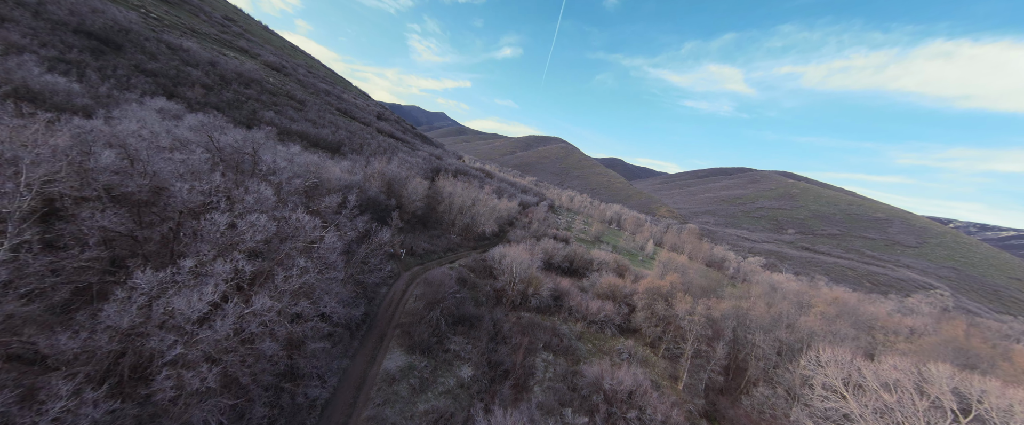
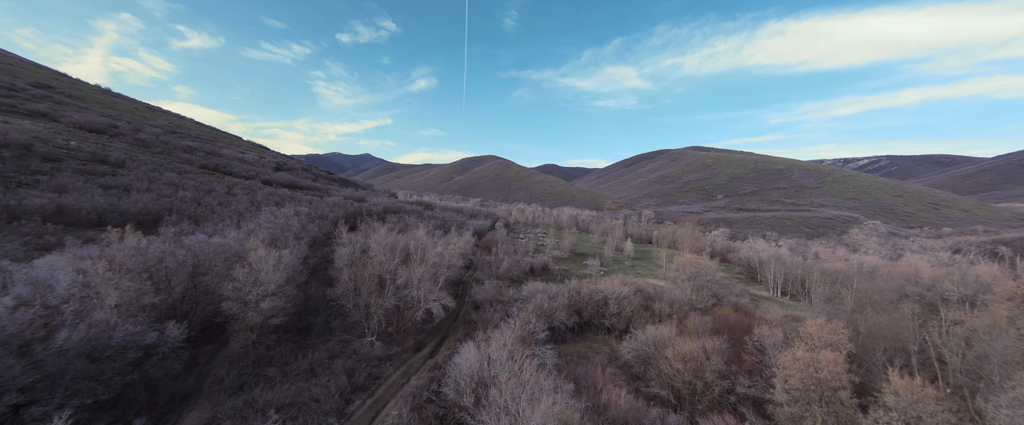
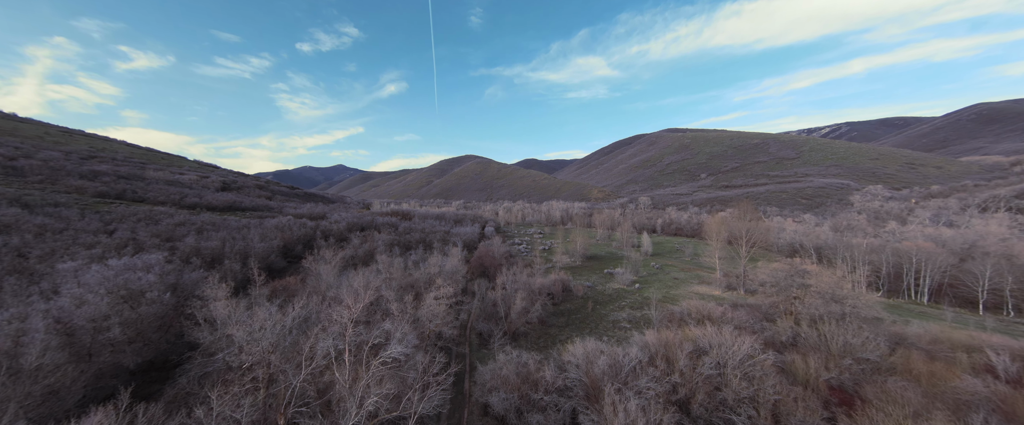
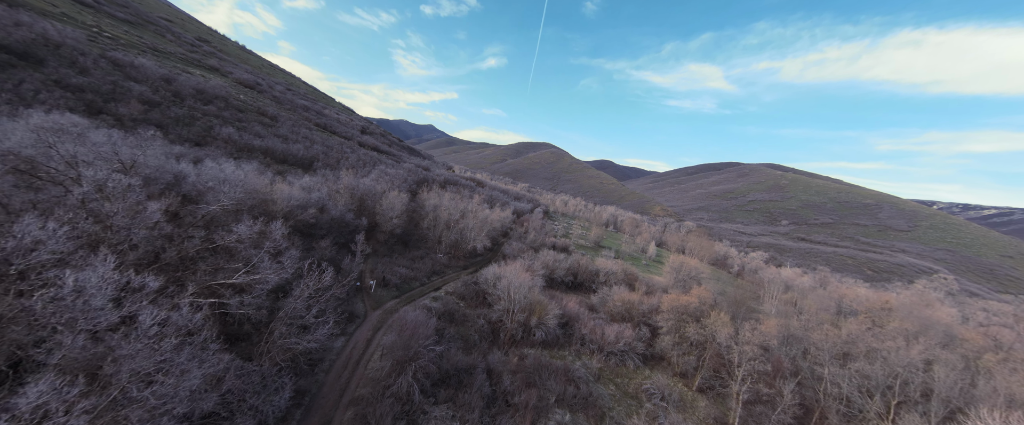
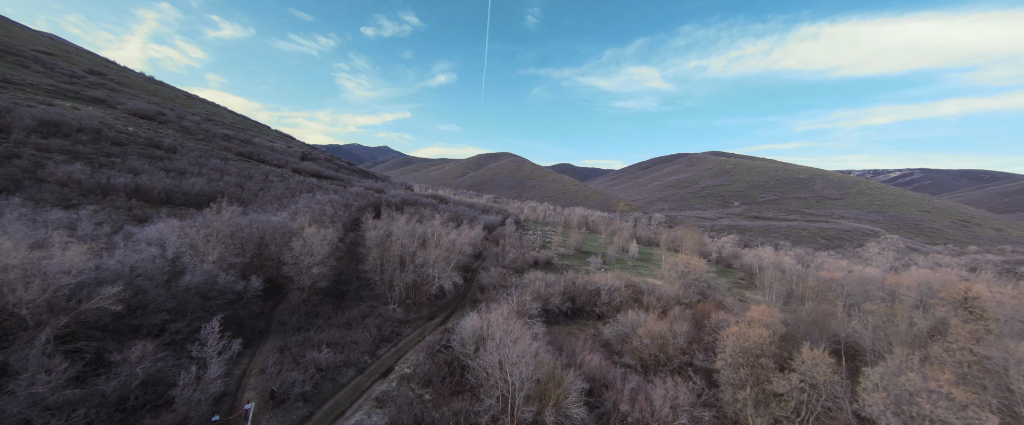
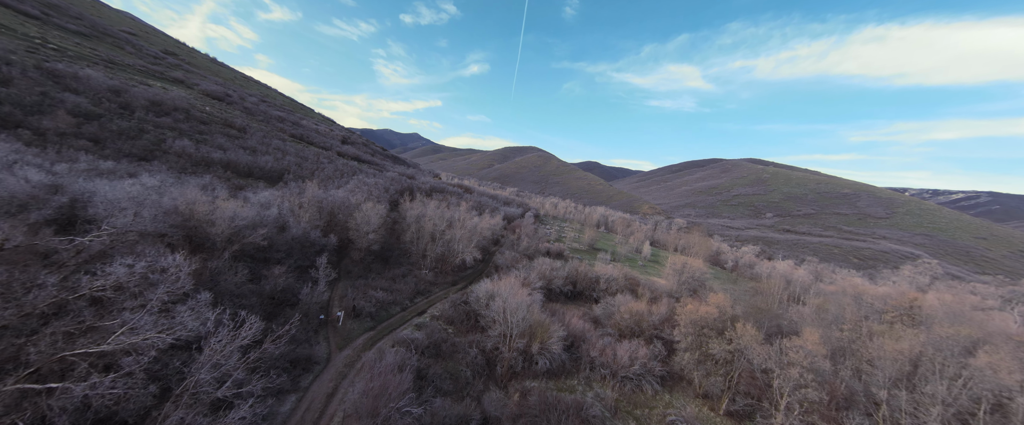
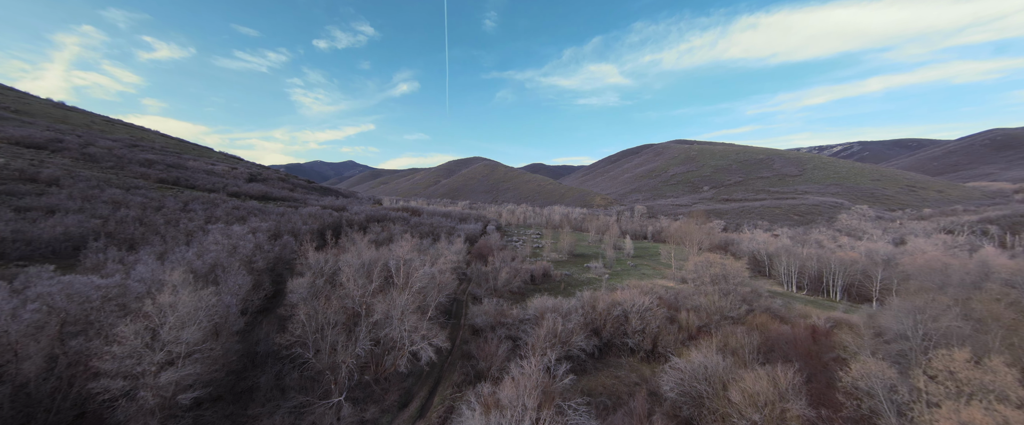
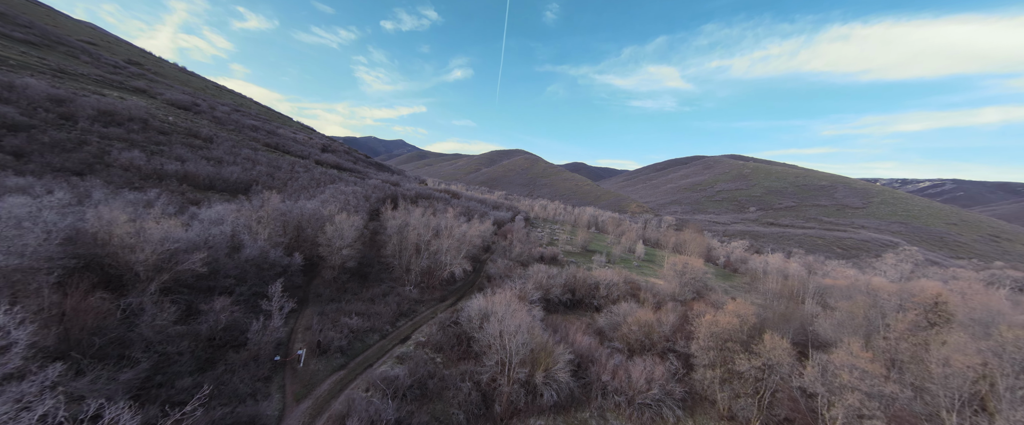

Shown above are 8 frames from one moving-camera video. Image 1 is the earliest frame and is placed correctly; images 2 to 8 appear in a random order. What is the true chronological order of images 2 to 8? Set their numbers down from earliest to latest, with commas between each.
4, 6, 8, 5, 2, 7, 3
